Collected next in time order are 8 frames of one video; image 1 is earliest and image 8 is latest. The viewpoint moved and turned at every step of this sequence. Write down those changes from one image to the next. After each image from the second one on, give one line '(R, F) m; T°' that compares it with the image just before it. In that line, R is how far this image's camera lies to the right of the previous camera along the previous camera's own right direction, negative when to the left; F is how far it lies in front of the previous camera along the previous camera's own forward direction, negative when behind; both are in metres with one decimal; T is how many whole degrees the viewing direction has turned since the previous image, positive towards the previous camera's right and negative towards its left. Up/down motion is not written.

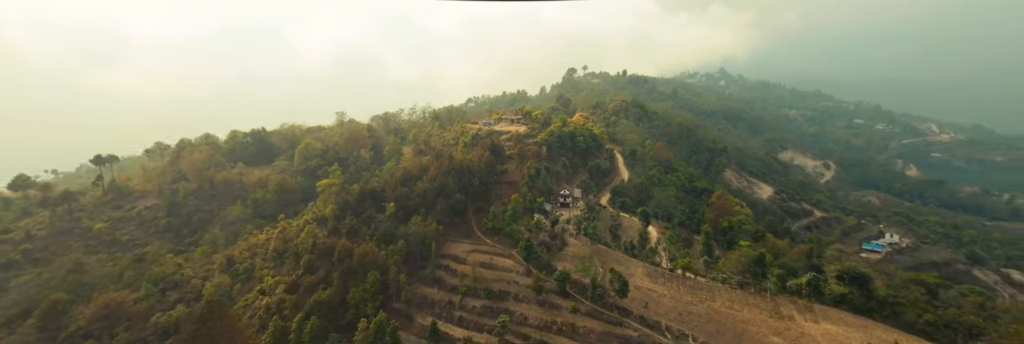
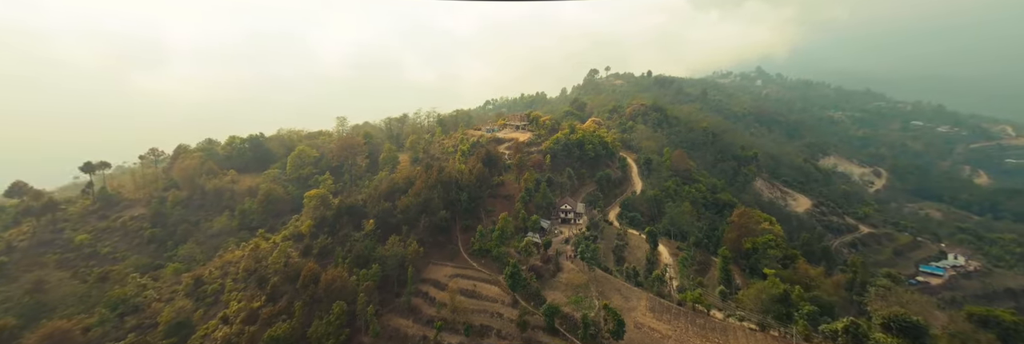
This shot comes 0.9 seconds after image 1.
(+2.2, +2.3) m; -4°
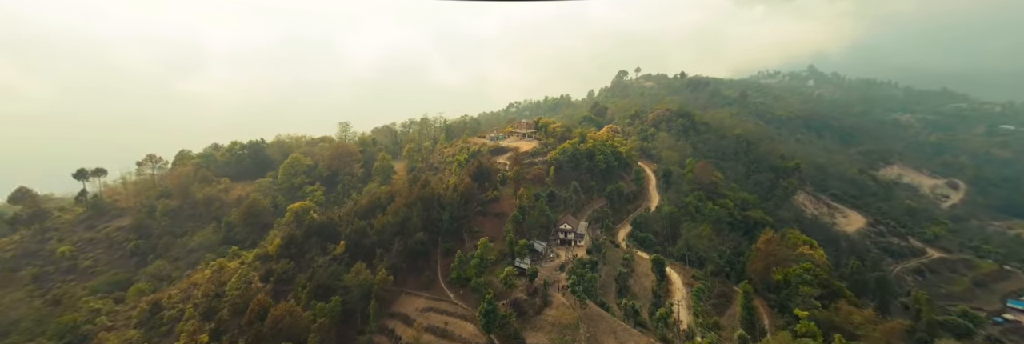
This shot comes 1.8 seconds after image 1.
(+2.6, +2.6) m; -5°
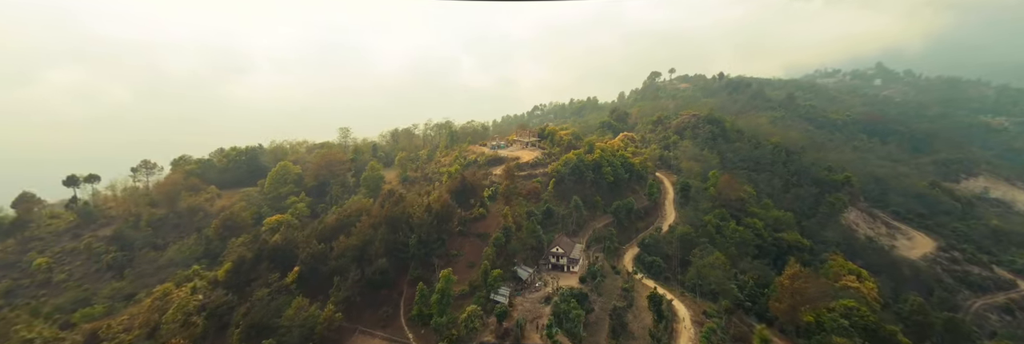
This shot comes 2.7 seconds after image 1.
(+2.9, +2.8) m; -5°
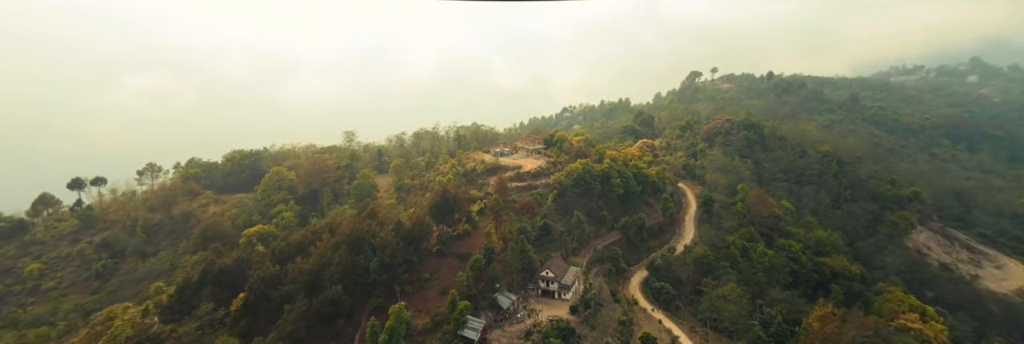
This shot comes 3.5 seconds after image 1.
(+2.7, +2.5) m; -6°
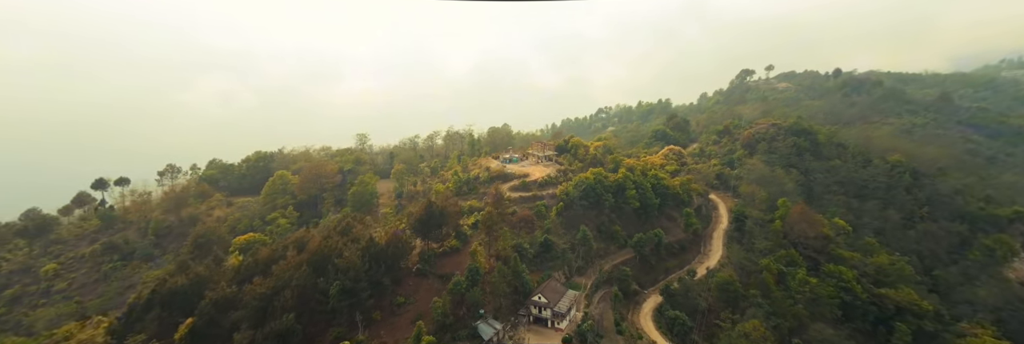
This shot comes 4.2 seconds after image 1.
(+2.4, +2.3) m; -6°
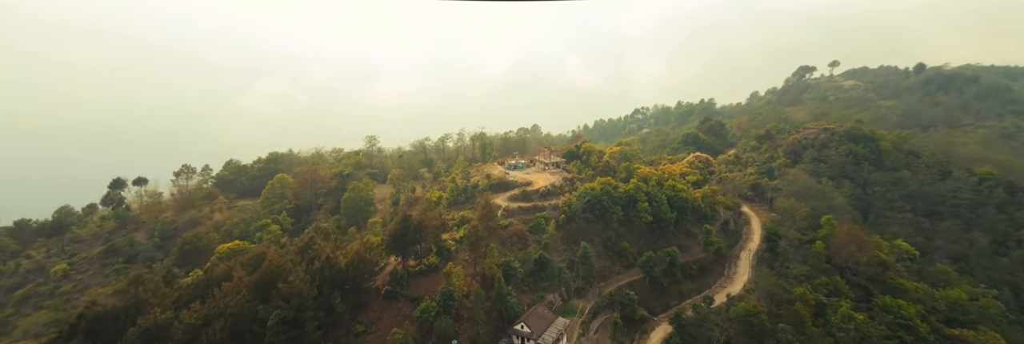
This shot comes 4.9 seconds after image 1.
(+2.4, +2.3) m; -6°
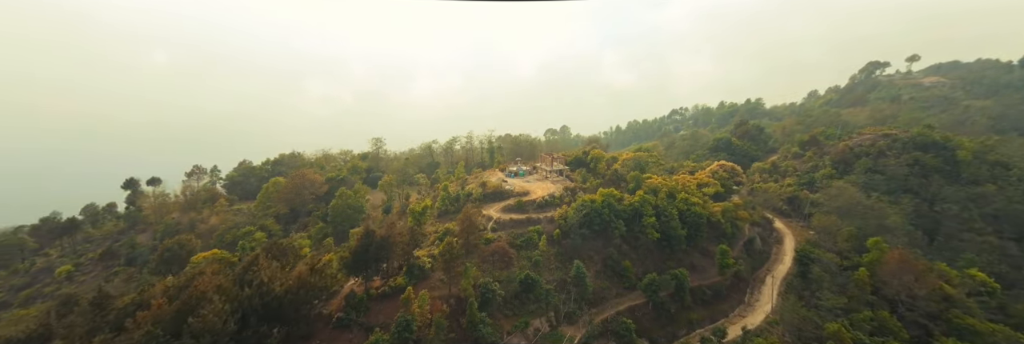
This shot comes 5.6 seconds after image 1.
(+2.4, +2.4) m; -6°
